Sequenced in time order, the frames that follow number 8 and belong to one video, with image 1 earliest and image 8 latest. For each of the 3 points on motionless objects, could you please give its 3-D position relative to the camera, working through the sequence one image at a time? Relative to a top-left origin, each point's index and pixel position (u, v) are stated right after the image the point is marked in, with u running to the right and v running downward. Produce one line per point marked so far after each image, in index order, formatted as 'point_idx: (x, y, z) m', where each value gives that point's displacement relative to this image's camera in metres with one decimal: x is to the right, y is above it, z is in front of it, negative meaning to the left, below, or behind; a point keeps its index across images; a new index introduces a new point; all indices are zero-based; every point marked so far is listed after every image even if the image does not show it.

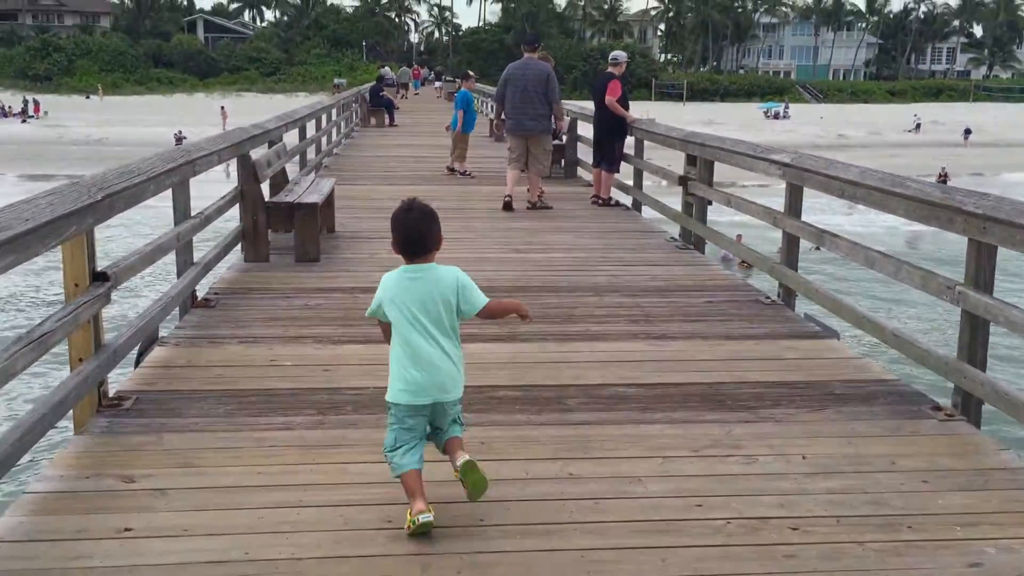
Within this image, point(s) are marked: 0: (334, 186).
0: (-1.2, +0.7, +6.6) m
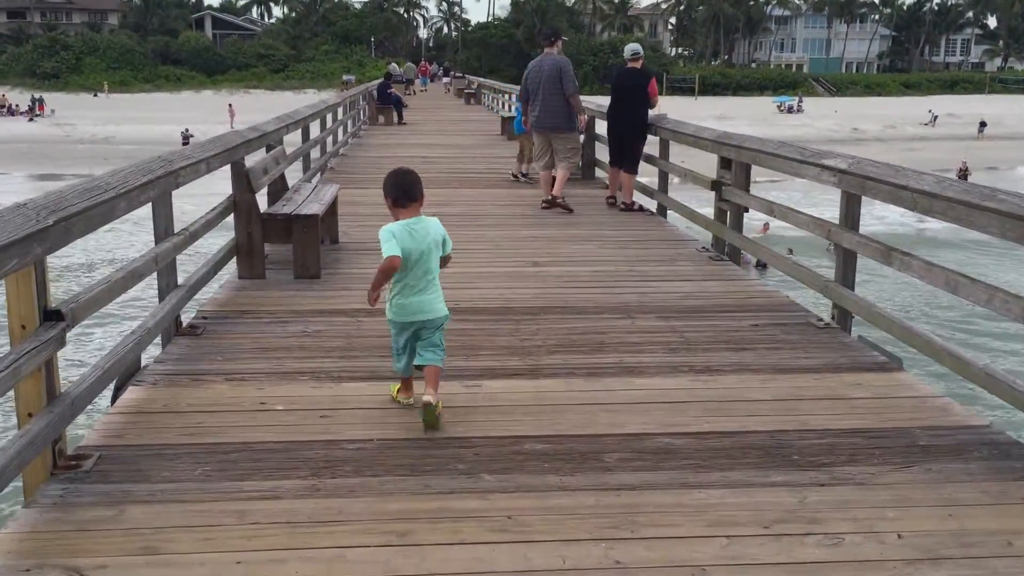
0: (-1.1, +0.6, +6.1) m
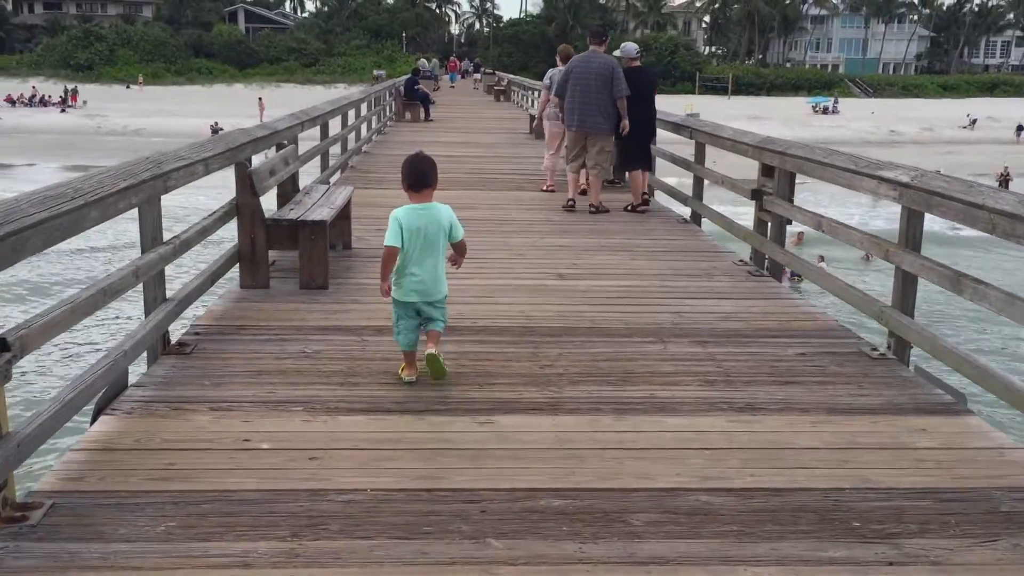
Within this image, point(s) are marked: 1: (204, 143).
0: (-0.9, +0.5, +5.8) m
1: (-1.4, +0.7, +4.5) m
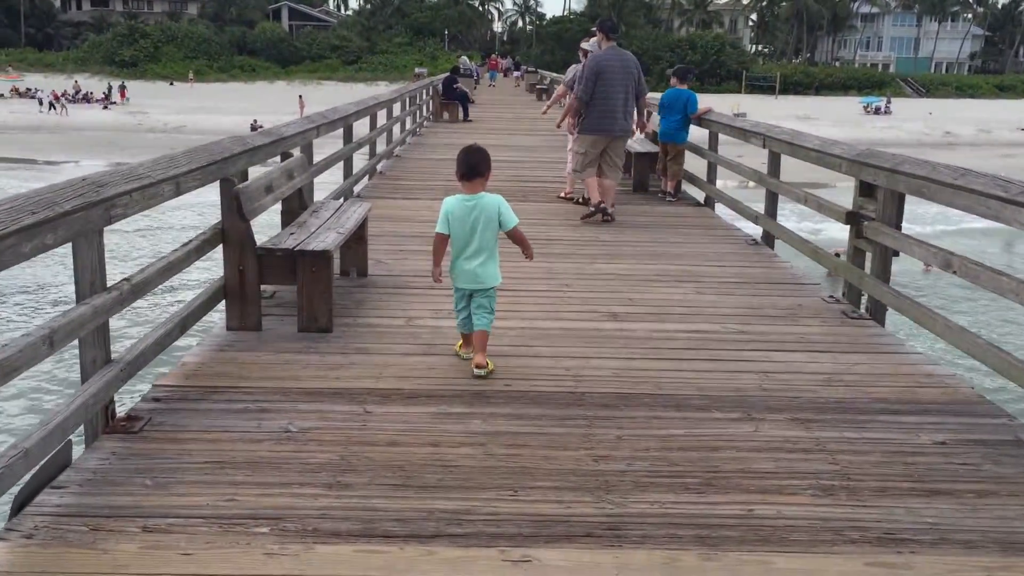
0: (-0.7, +0.4, +4.9) m
1: (-1.2, +0.5, +3.6) m
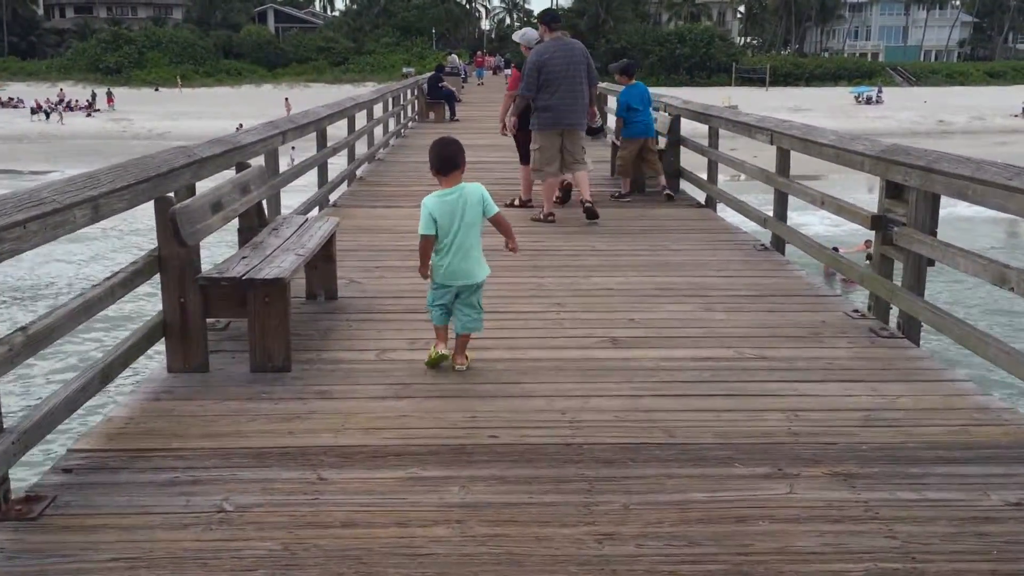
0: (-0.8, +0.3, +4.4) m
1: (-1.3, +0.4, +3.1) m
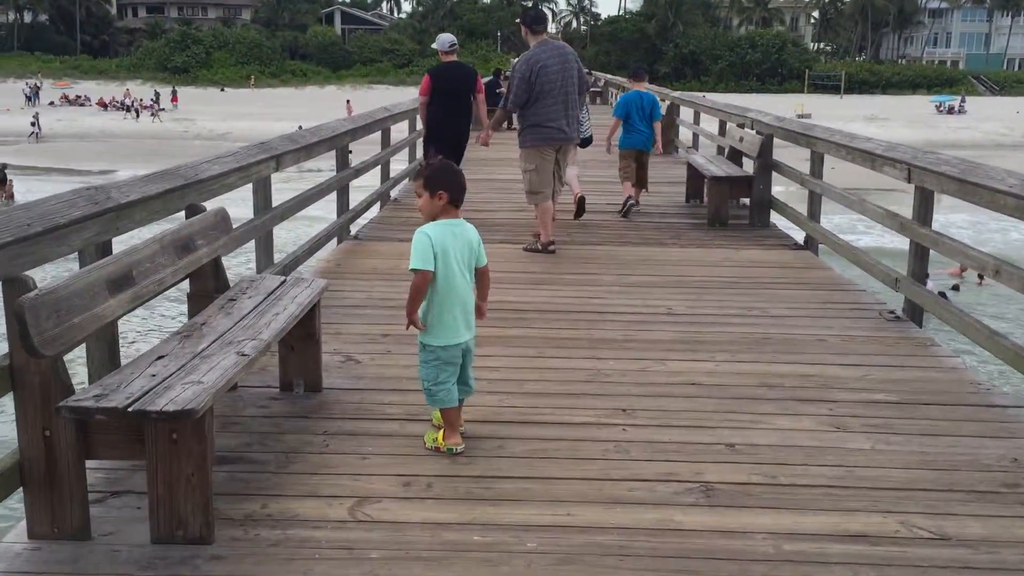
0: (-0.6, 0.0, +3.2) m
1: (-1.2, +0.1, +2.0) m
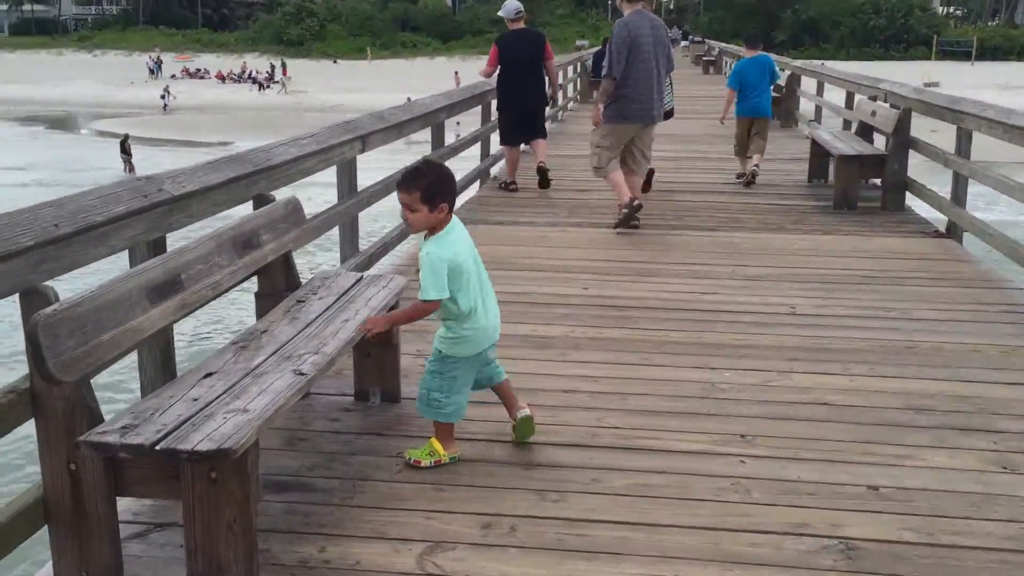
0: (-0.3, 0.0, +2.8) m
1: (-1.0, +0.1, +1.7) m
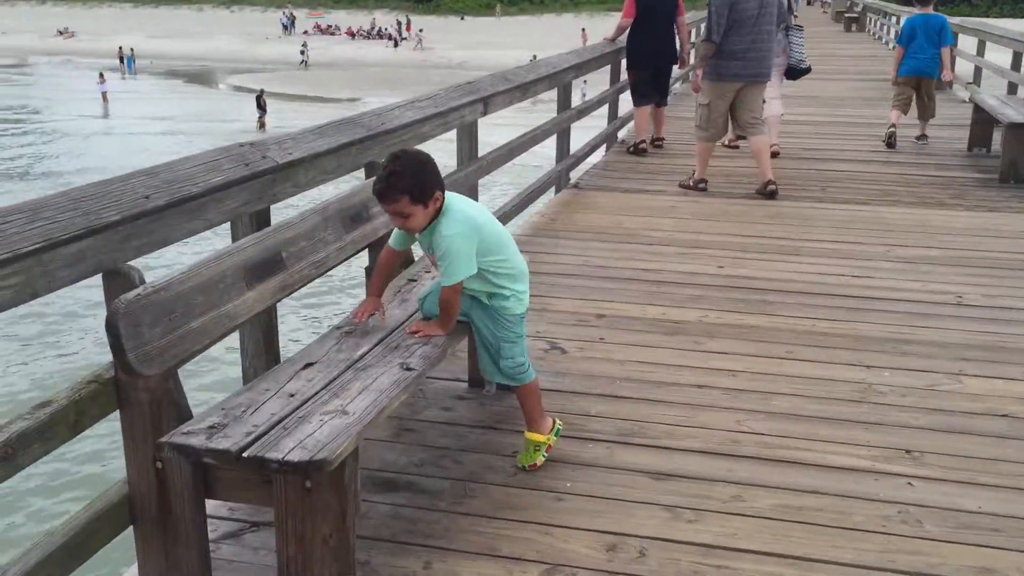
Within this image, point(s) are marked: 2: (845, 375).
0: (0.0, 0.0, +2.6) m
1: (-0.8, +0.1, +1.5) m
2: (+1.0, -0.2, +2.9) m
